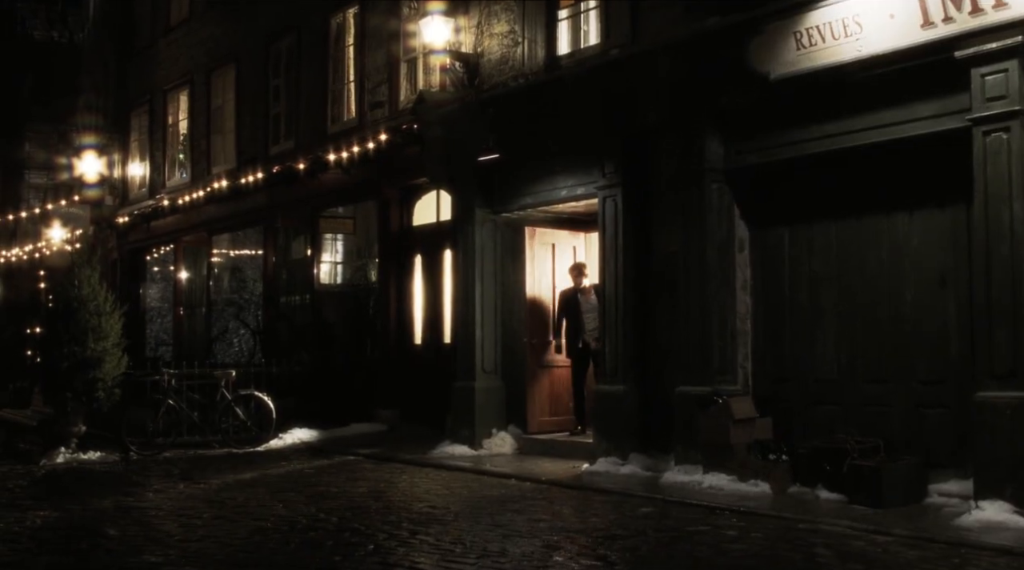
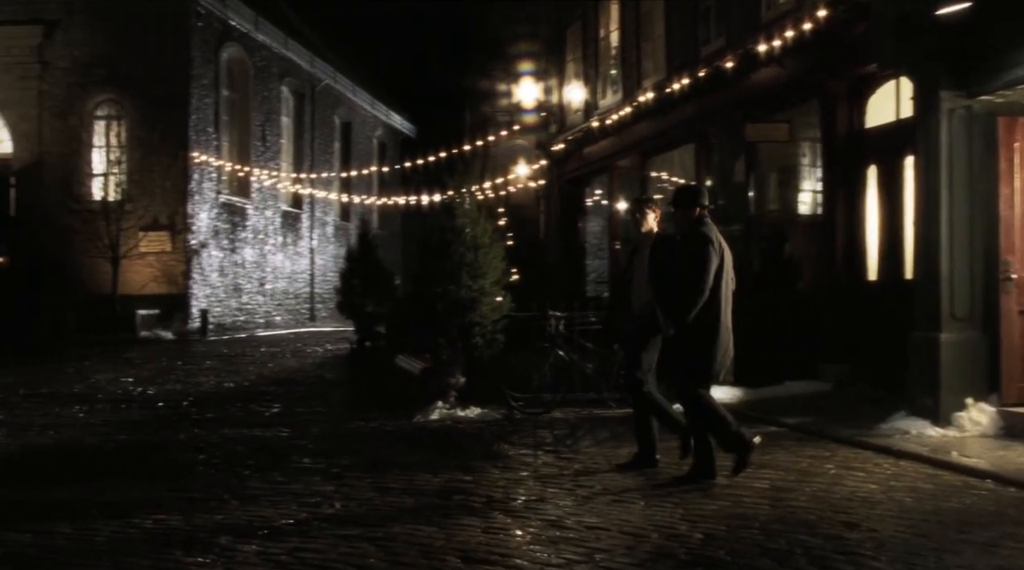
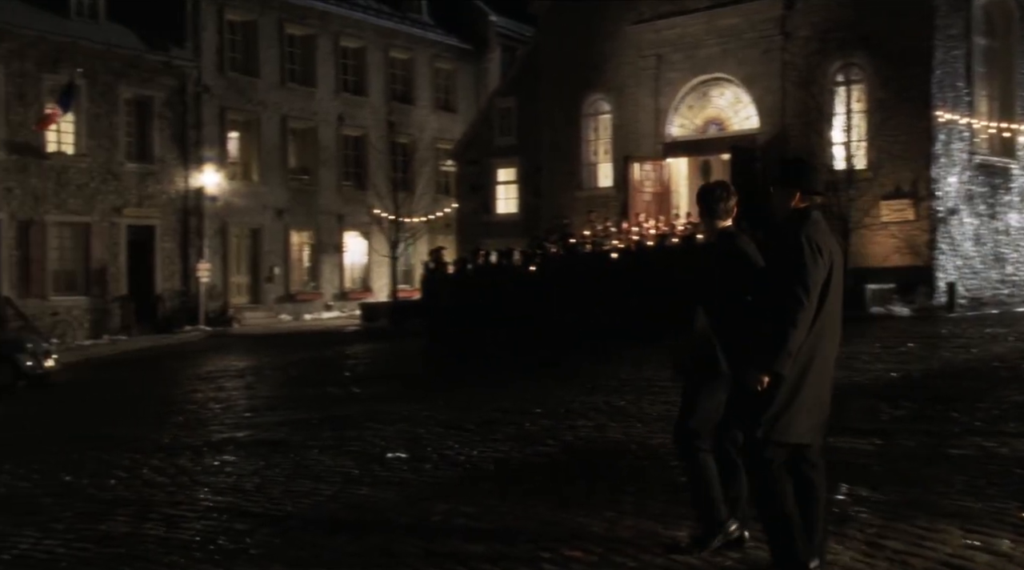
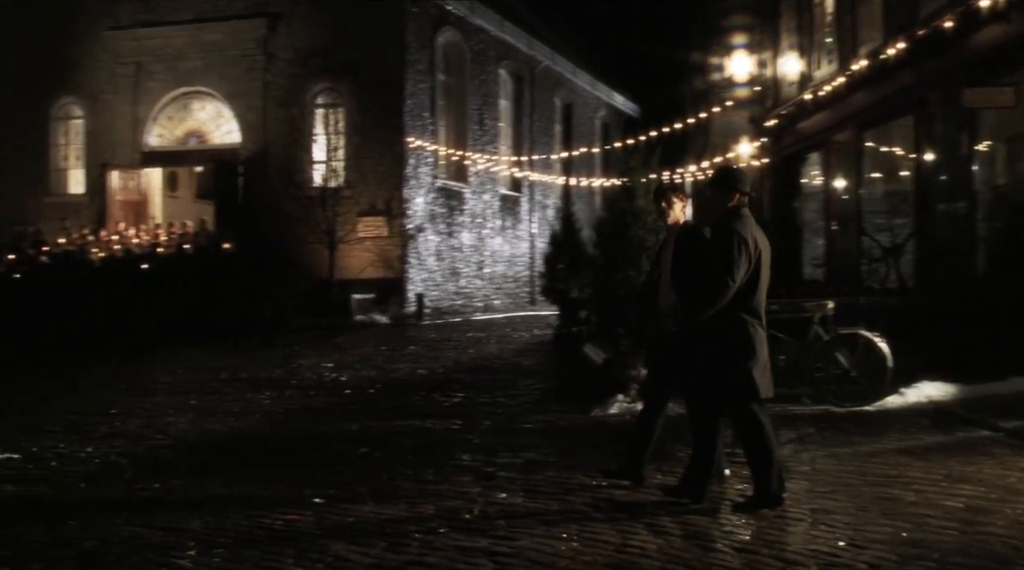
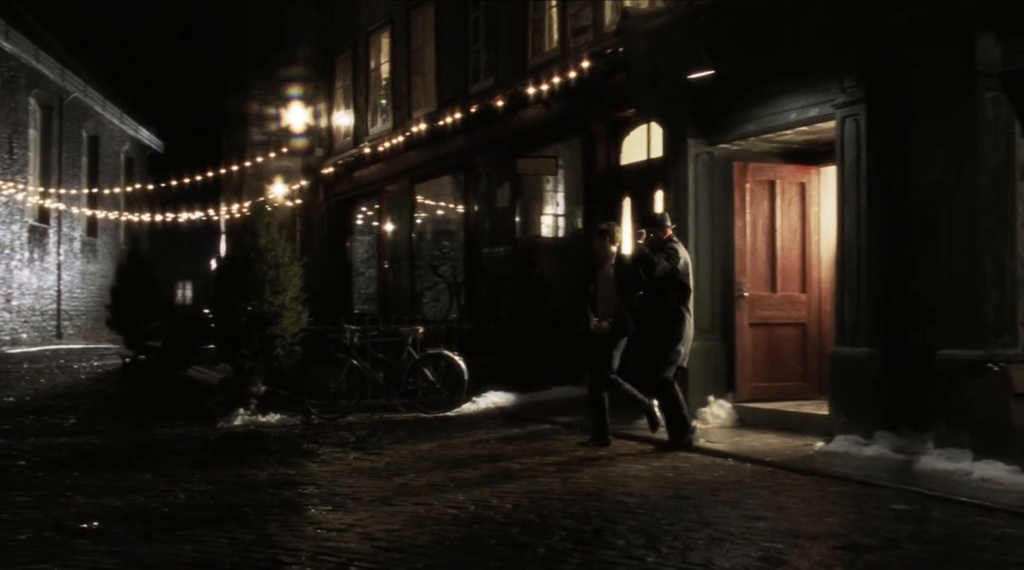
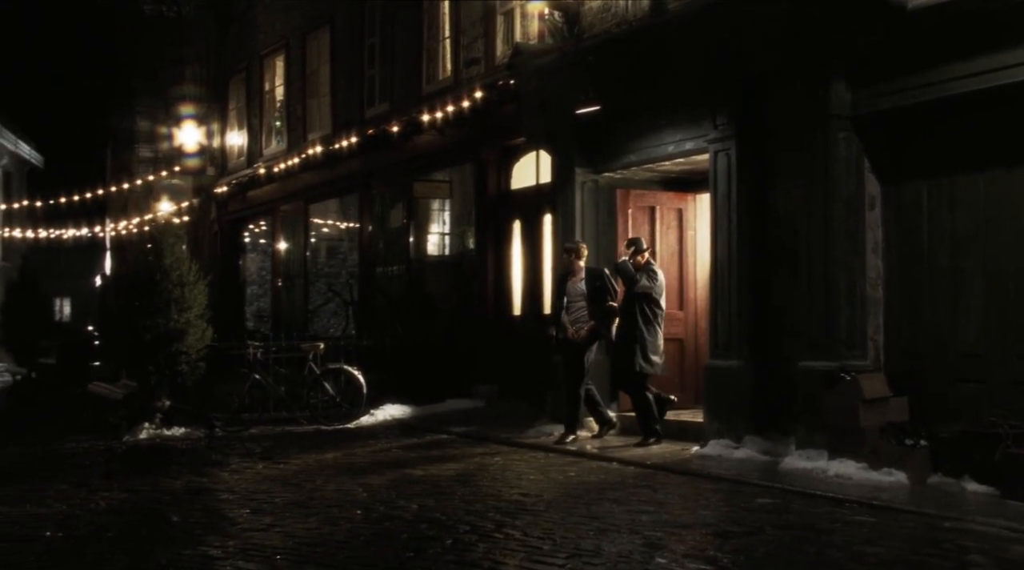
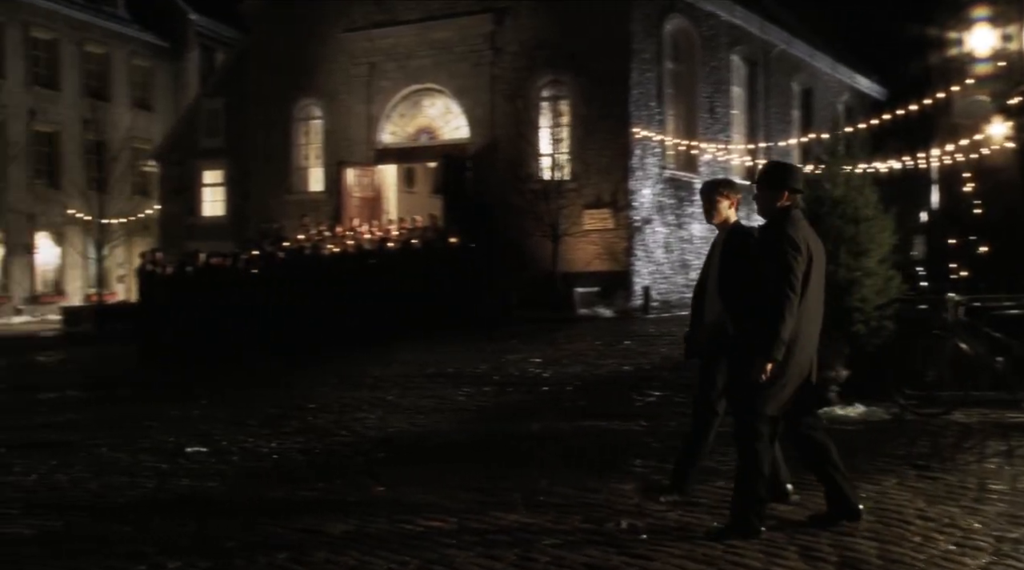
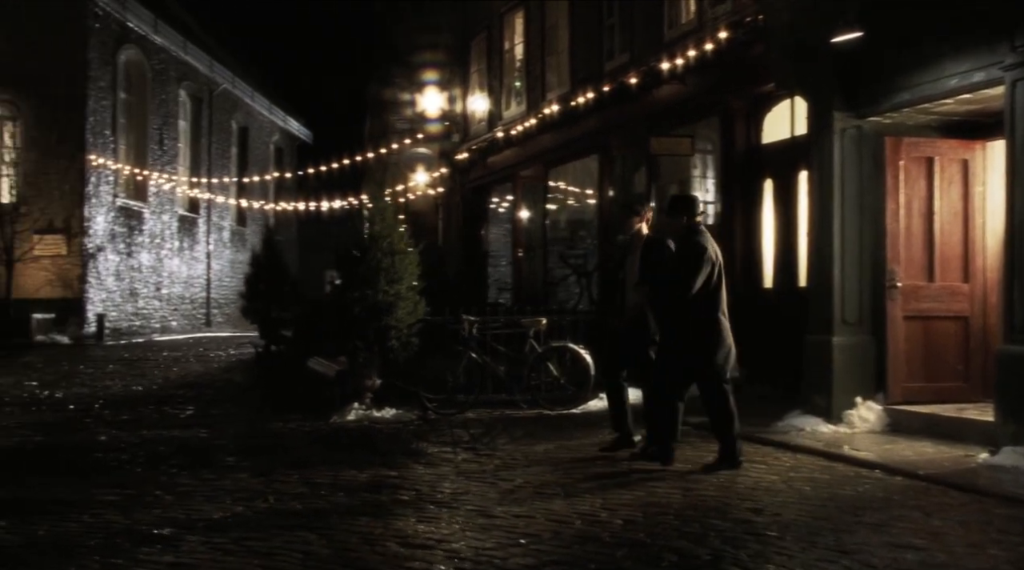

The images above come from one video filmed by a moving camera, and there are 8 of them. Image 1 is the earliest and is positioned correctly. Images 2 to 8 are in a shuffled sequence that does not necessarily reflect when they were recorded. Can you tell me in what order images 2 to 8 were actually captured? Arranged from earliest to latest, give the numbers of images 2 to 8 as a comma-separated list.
6, 5, 8, 2, 4, 7, 3
